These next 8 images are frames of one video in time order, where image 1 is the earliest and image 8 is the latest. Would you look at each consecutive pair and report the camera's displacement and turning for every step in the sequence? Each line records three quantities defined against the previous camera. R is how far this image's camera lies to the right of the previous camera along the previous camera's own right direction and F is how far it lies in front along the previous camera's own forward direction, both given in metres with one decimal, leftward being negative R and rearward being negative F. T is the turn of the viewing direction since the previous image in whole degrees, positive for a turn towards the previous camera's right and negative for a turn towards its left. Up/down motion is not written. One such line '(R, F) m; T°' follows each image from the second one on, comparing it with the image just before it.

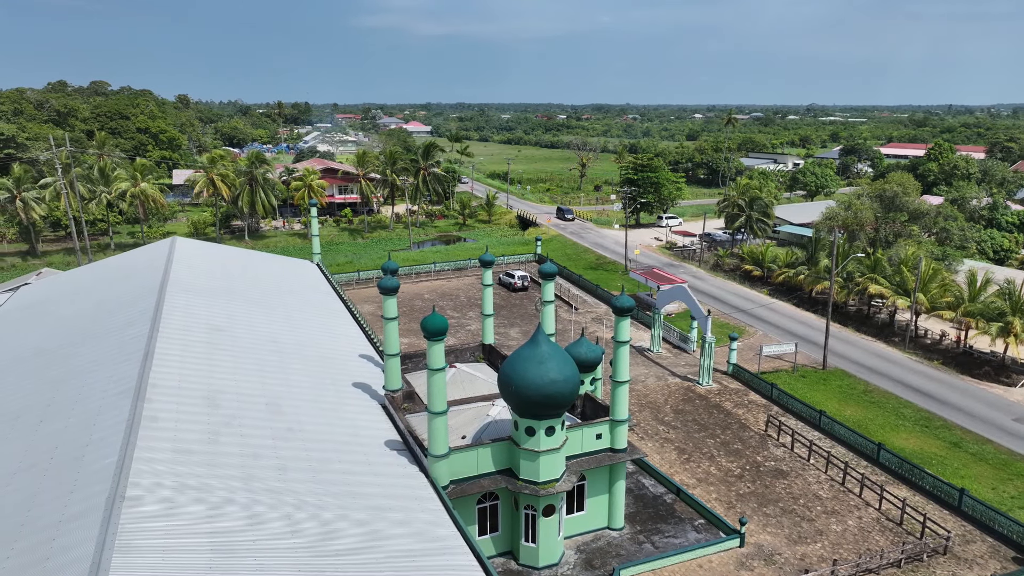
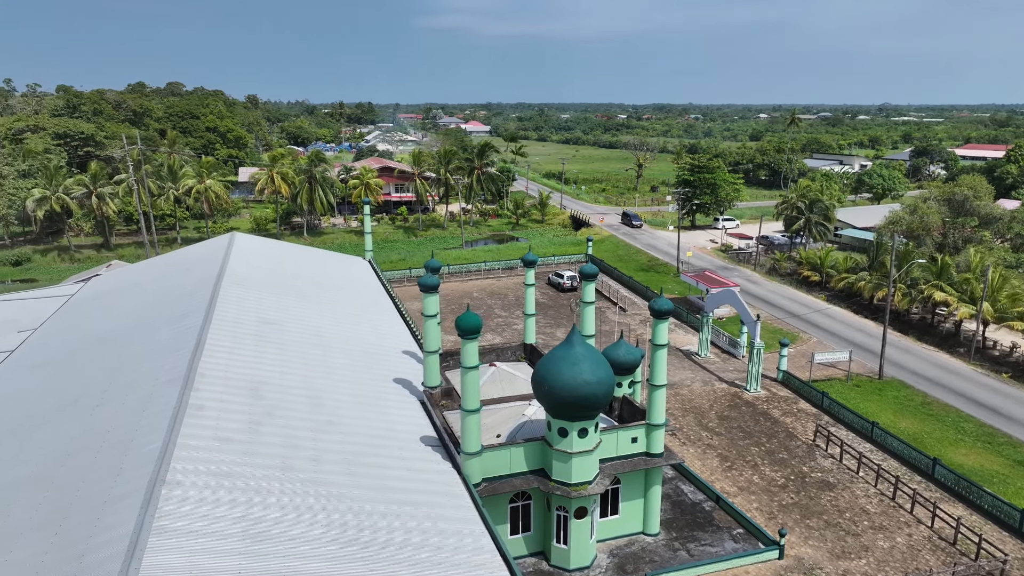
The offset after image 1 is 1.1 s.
(+0.4, 0.0) m; -5°
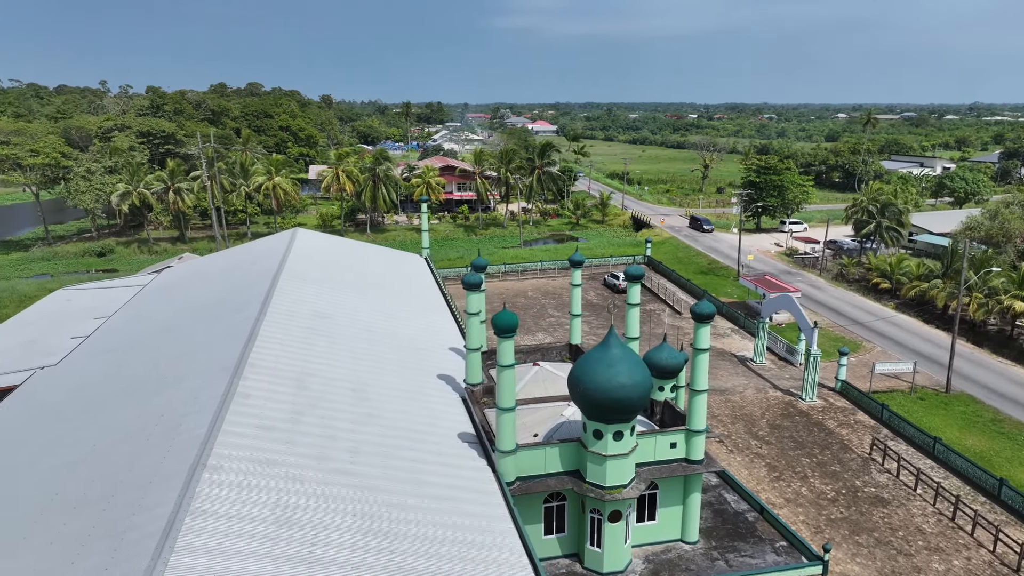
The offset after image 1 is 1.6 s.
(+0.4, 0.0) m; -5°
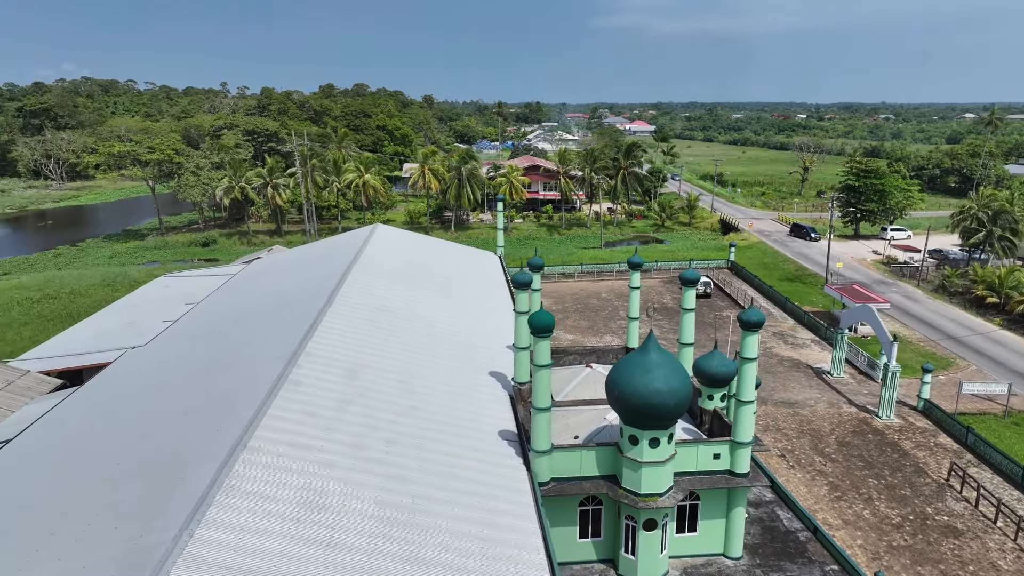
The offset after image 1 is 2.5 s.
(+0.9, 0.0) m; -8°
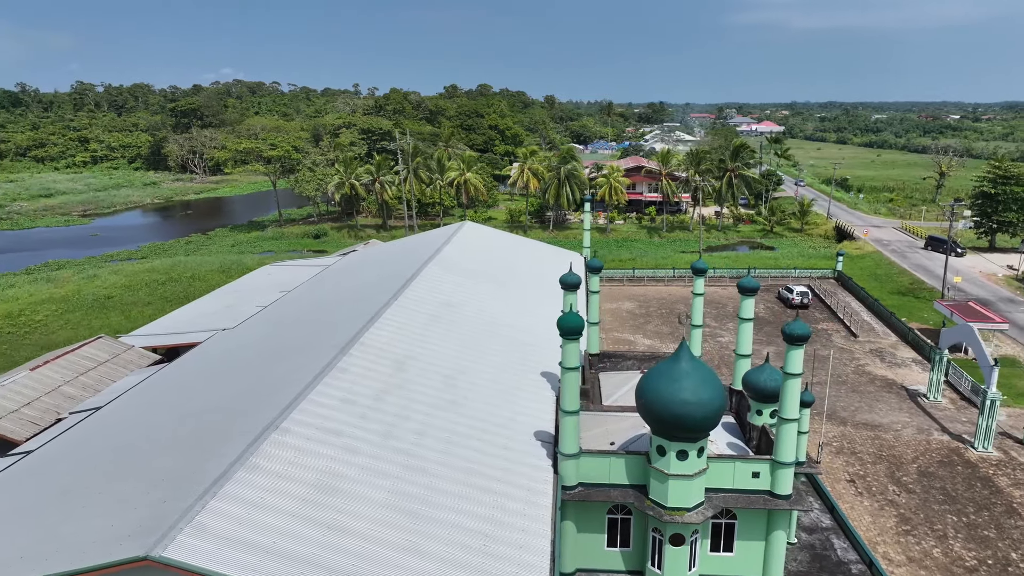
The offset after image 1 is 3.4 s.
(+1.4, +0.1) m; -9°
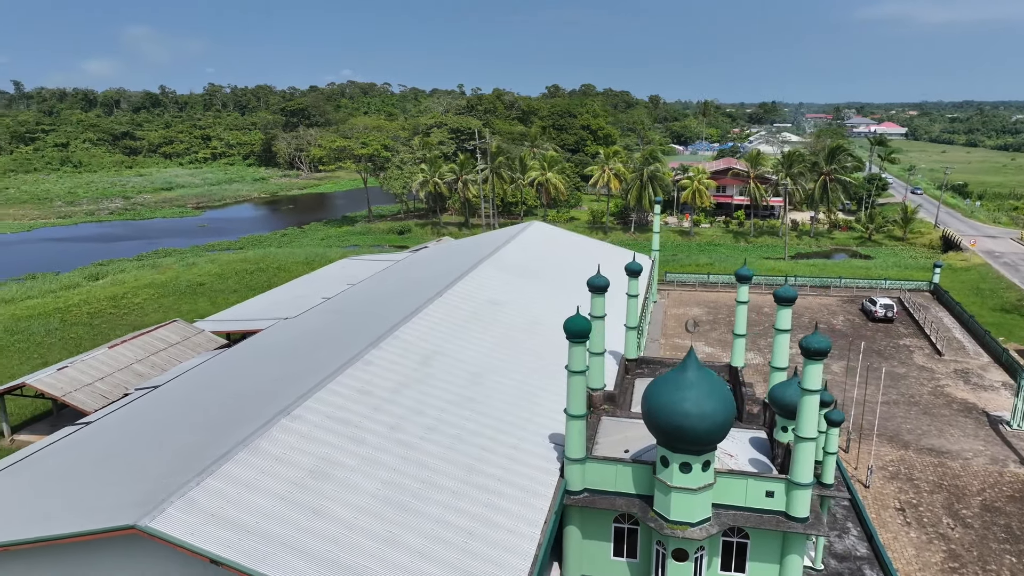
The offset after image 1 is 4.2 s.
(+1.5, +0.1) m; -8°
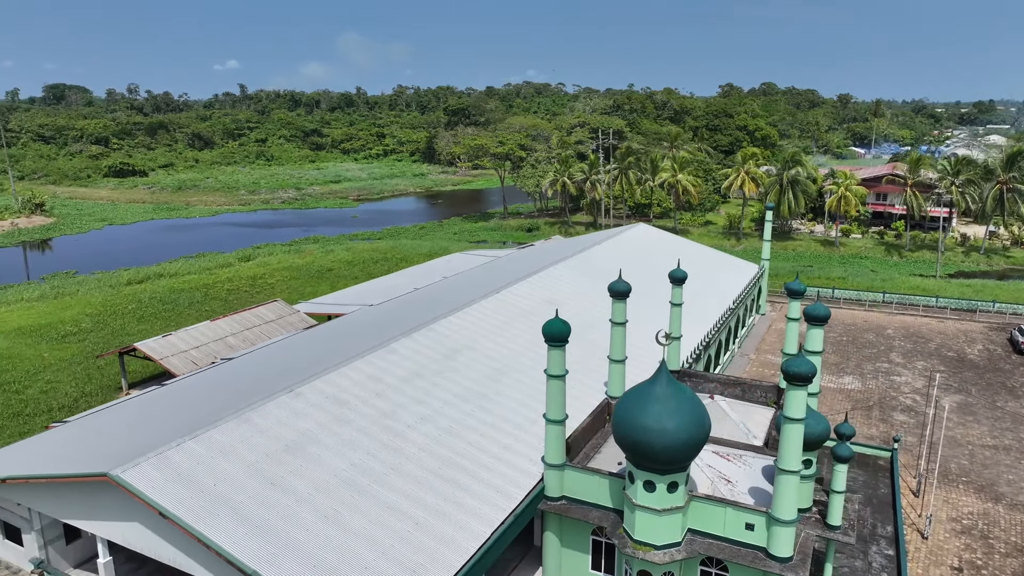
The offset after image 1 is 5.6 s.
(+2.8, +0.4) m; -13°
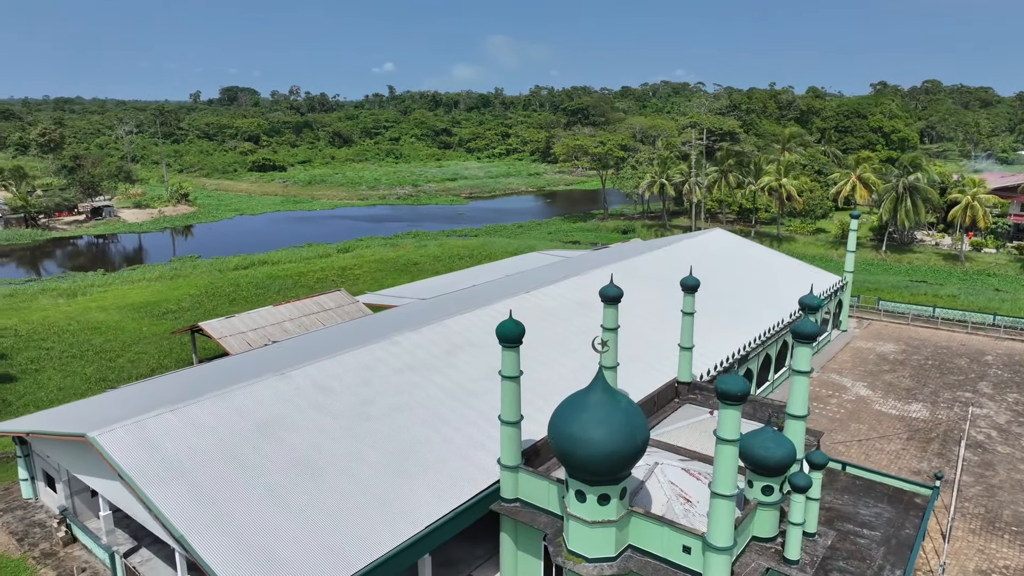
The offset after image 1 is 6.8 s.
(+2.6, +0.3) m; -11°
